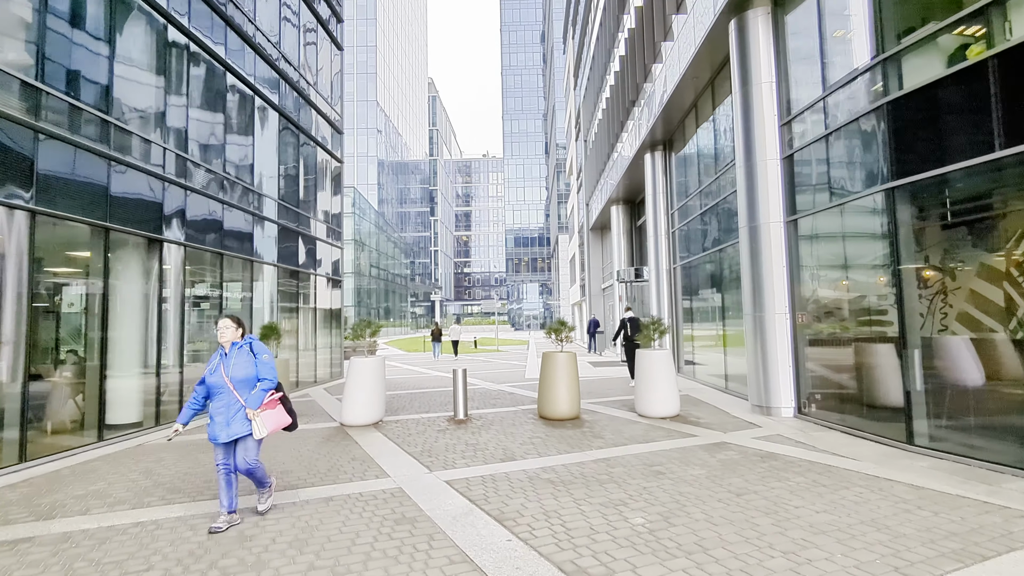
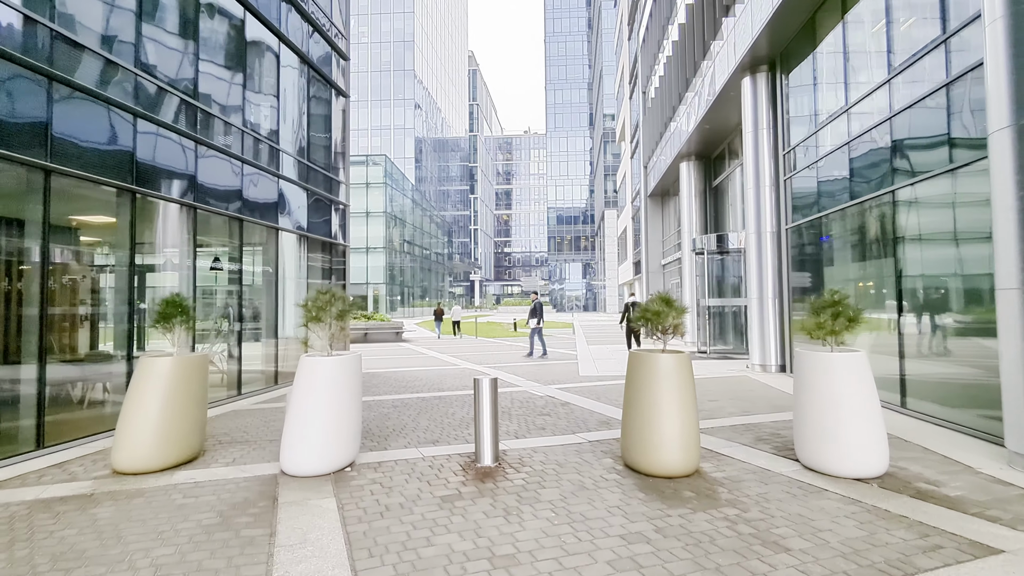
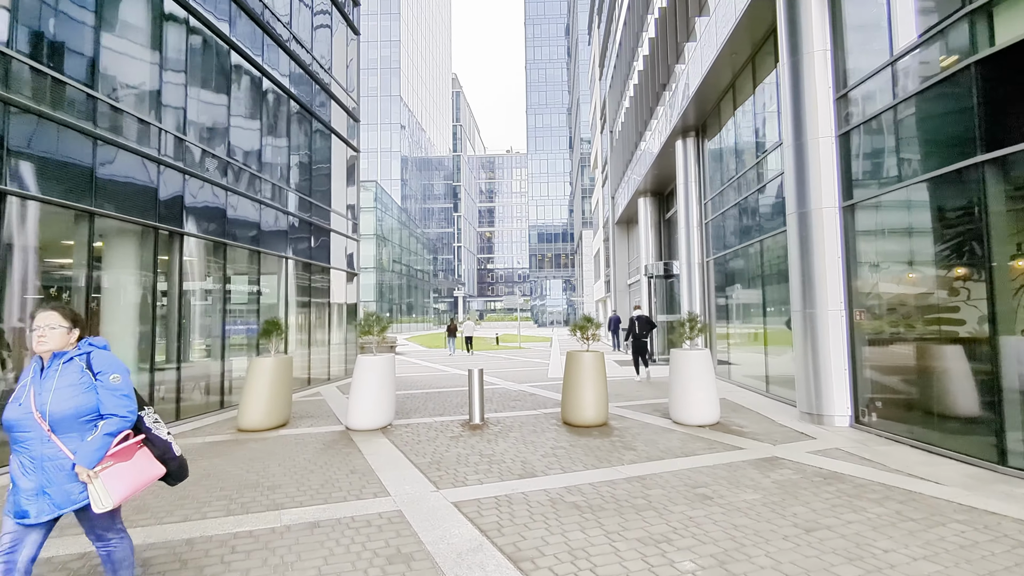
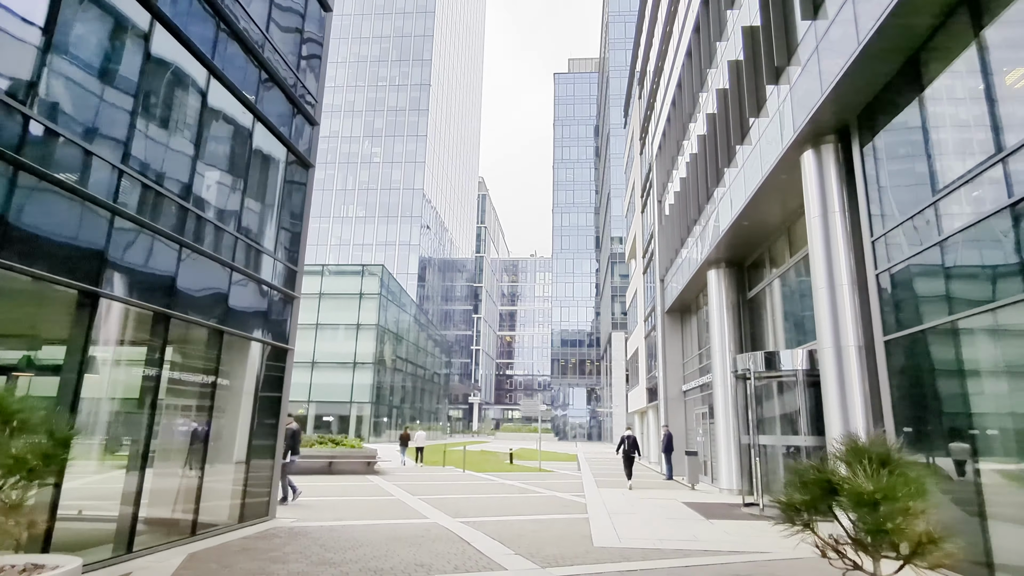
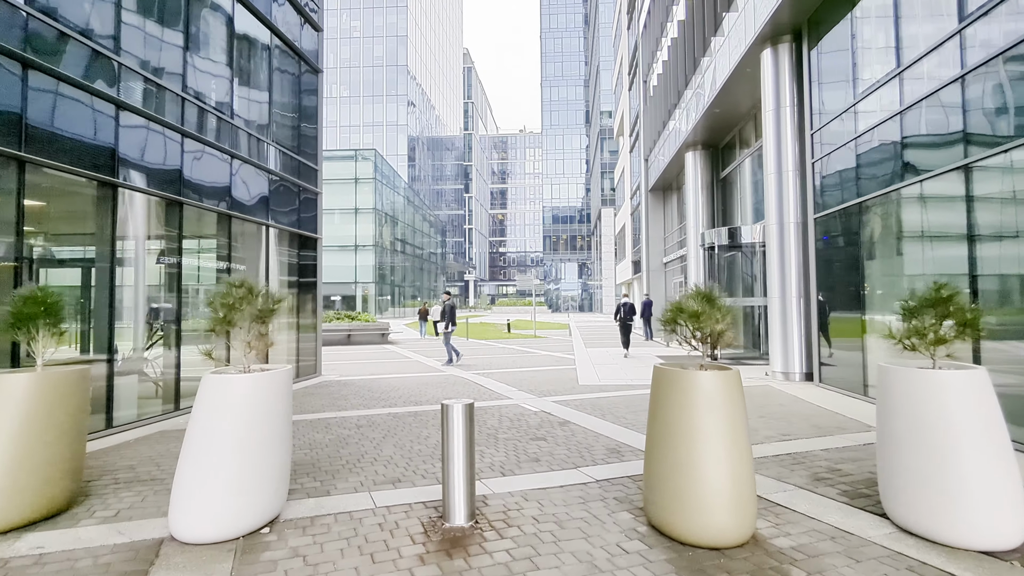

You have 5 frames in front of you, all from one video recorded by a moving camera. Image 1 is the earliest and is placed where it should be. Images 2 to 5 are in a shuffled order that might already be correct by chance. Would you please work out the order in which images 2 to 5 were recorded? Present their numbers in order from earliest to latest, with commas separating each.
3, 2, 5, 4
